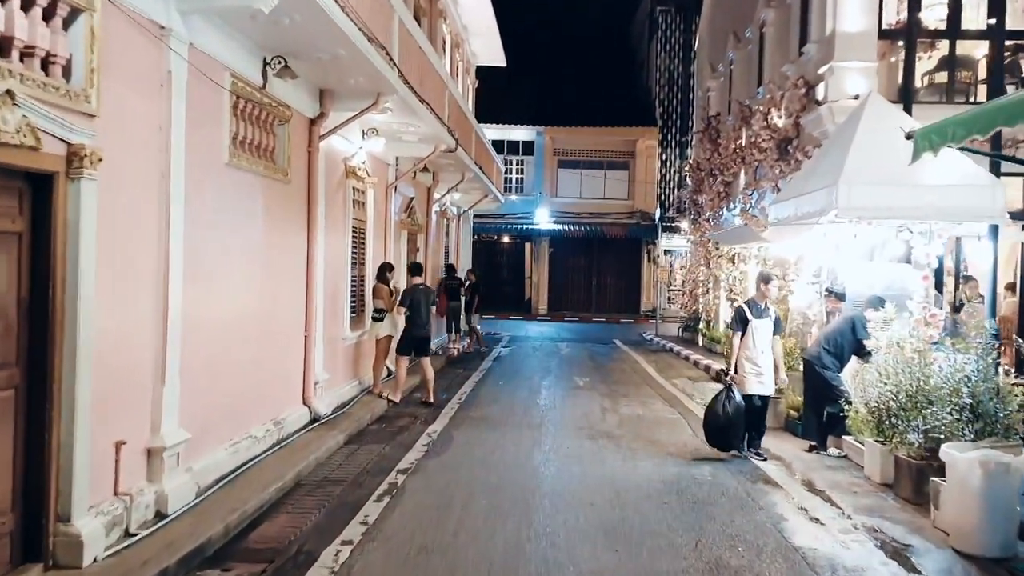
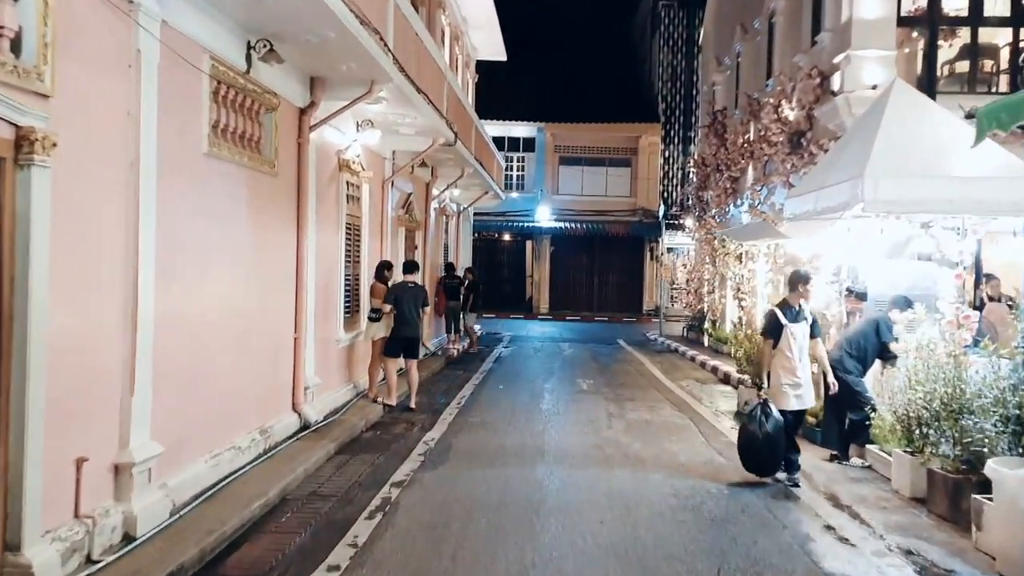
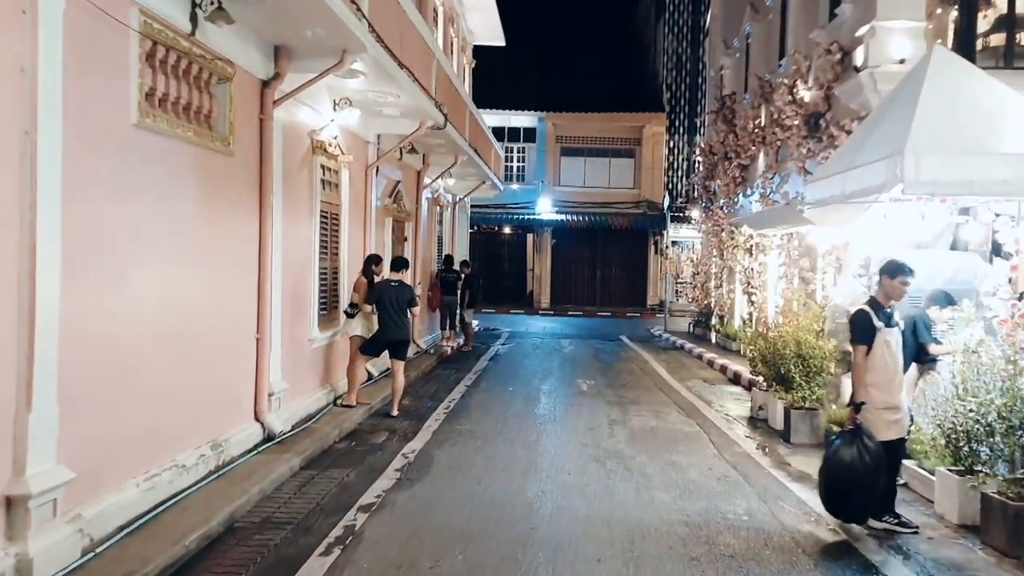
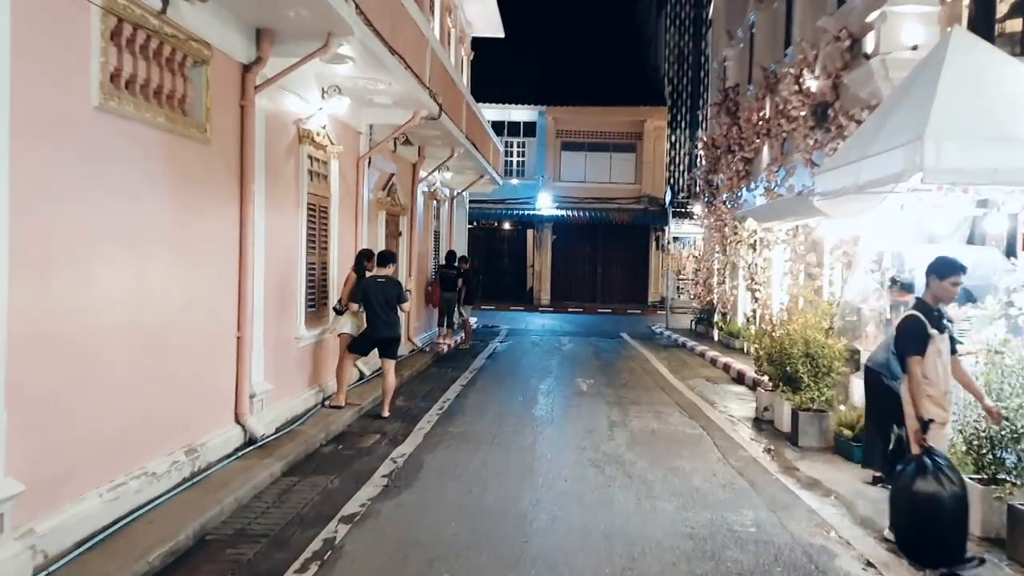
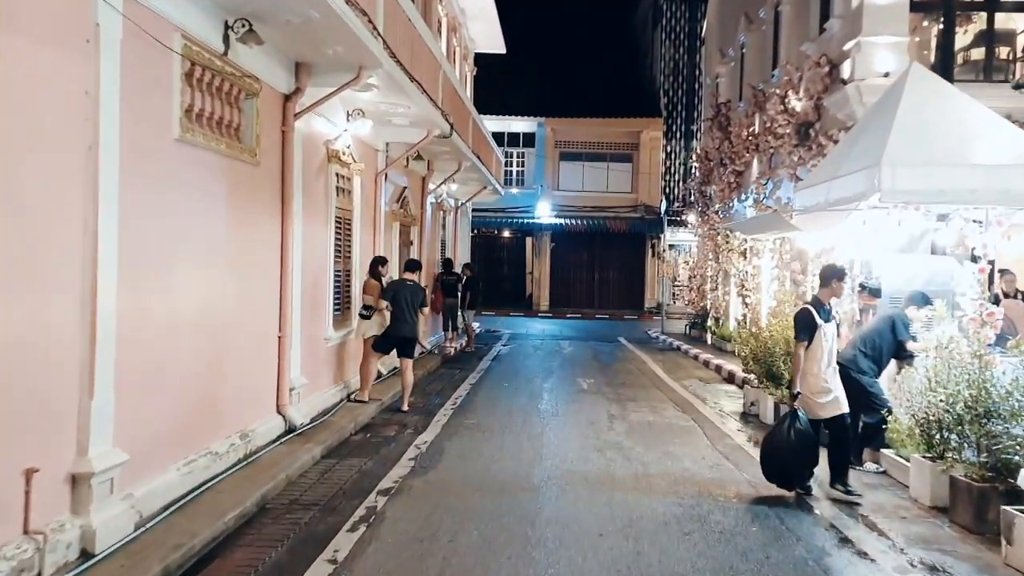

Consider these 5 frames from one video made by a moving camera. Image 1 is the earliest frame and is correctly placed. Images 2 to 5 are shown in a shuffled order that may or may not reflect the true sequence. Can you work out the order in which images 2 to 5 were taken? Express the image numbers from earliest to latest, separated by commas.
2, 5, 3, 4
